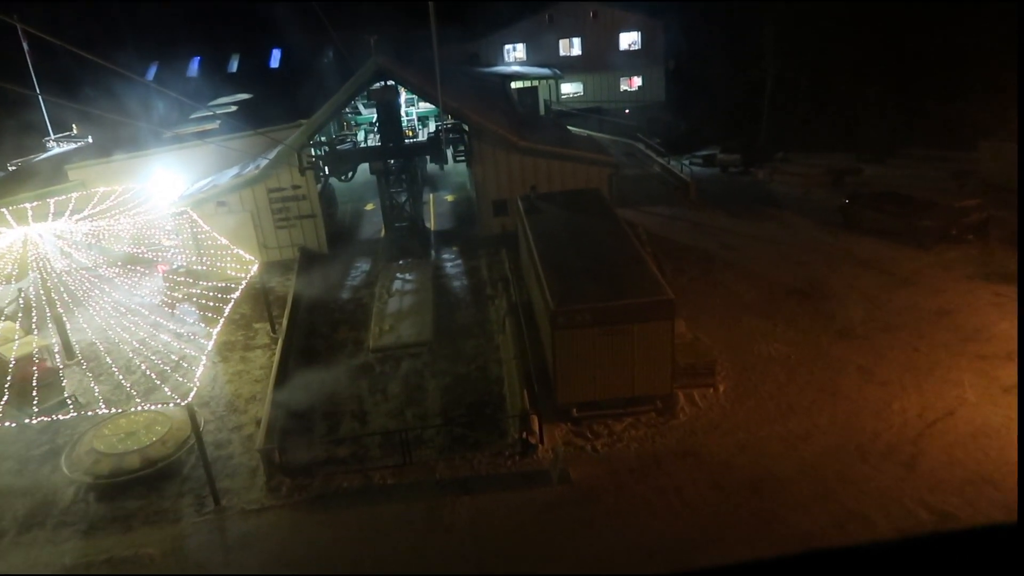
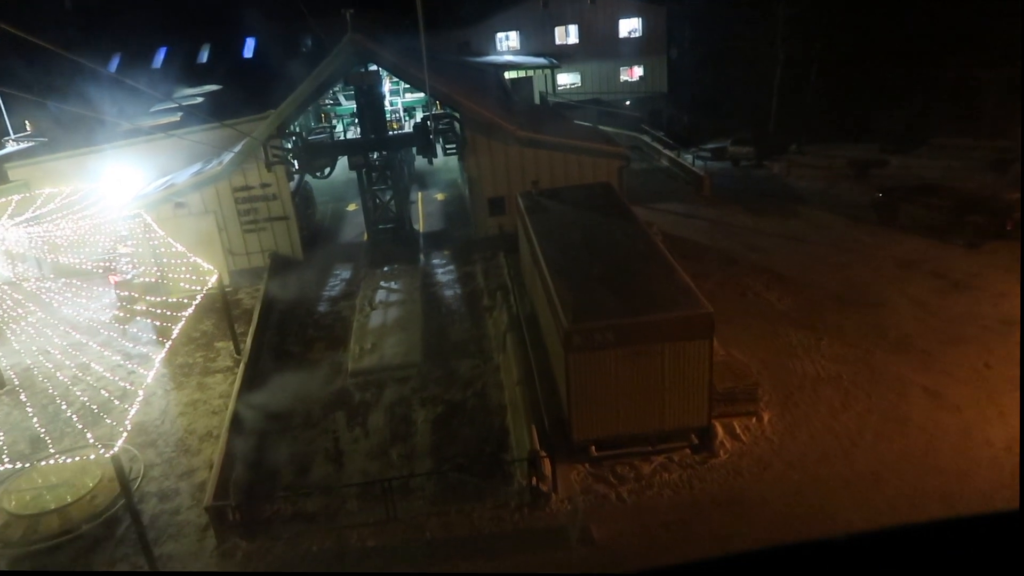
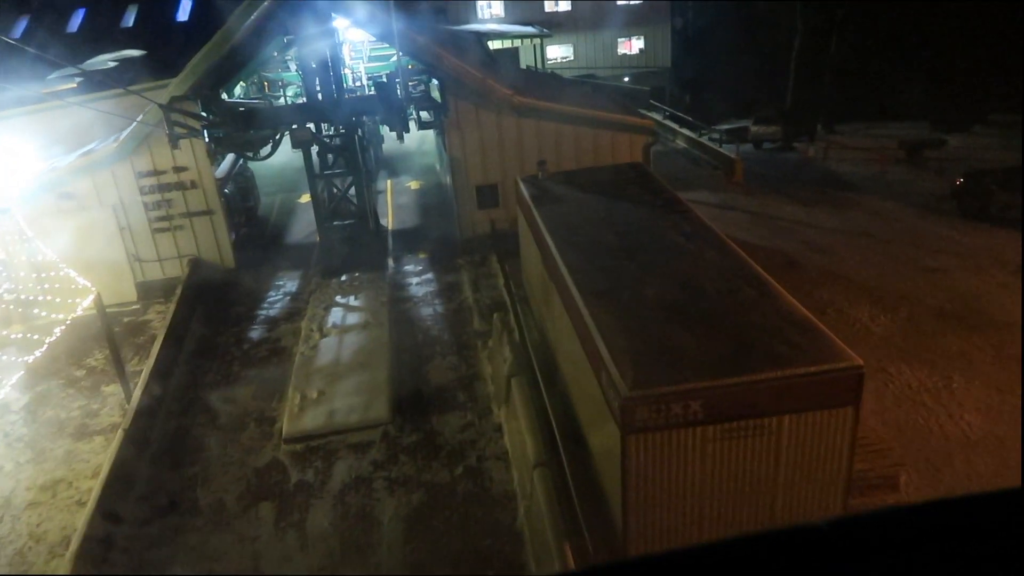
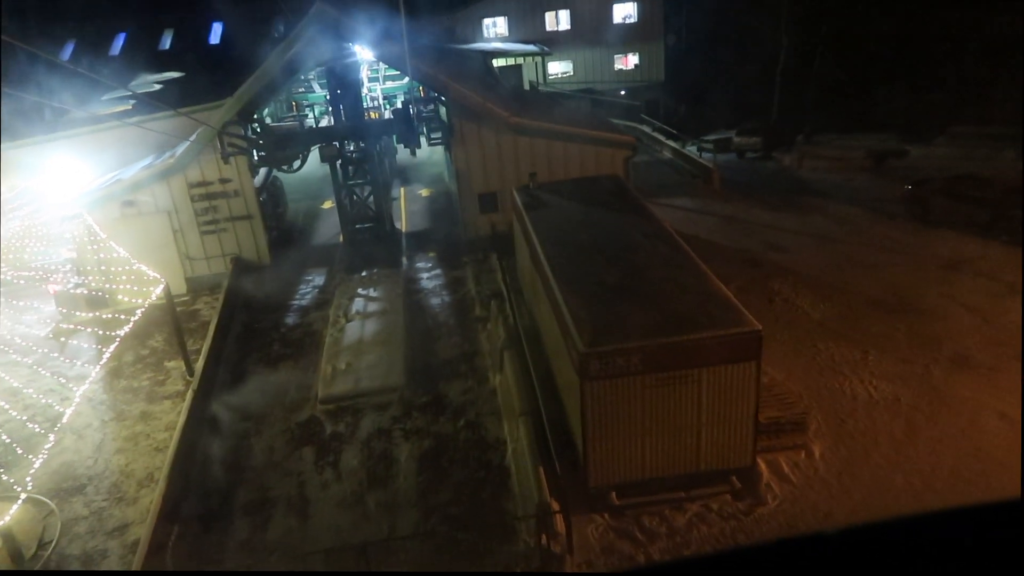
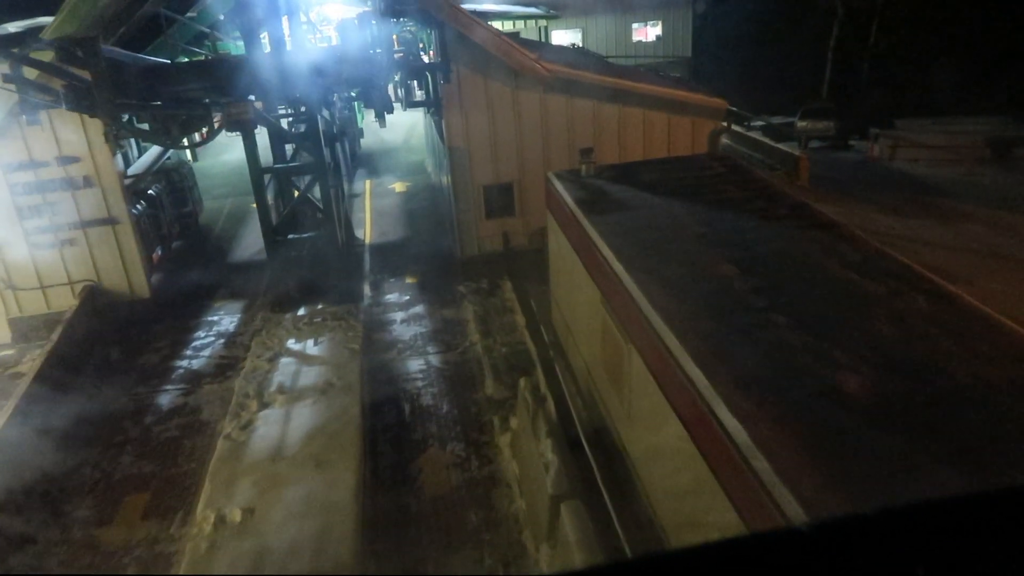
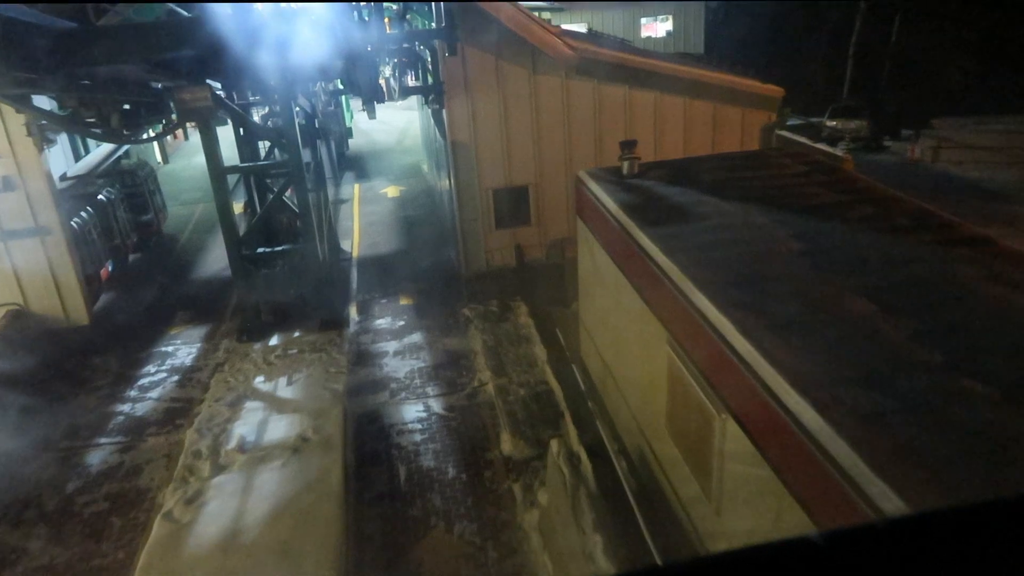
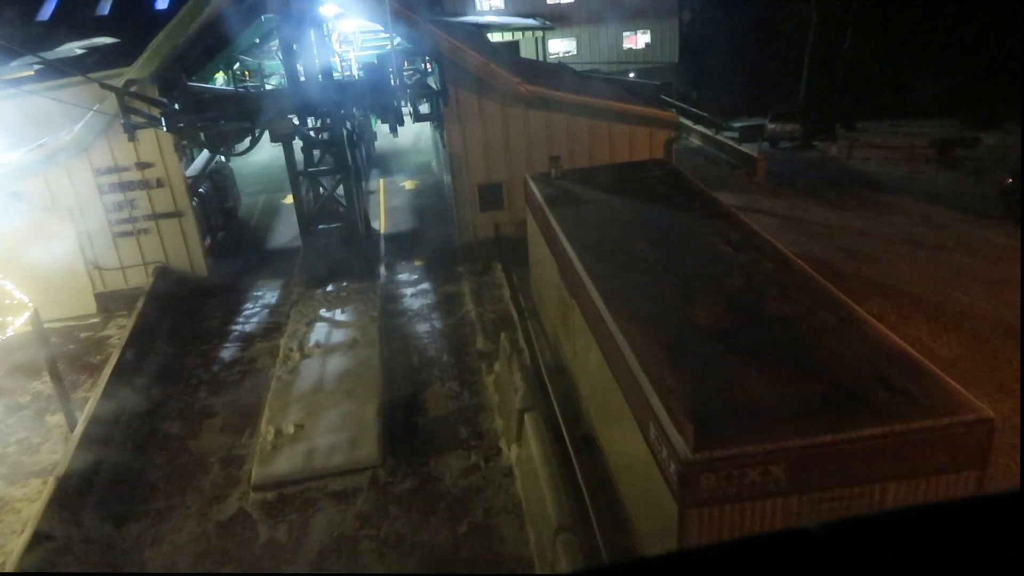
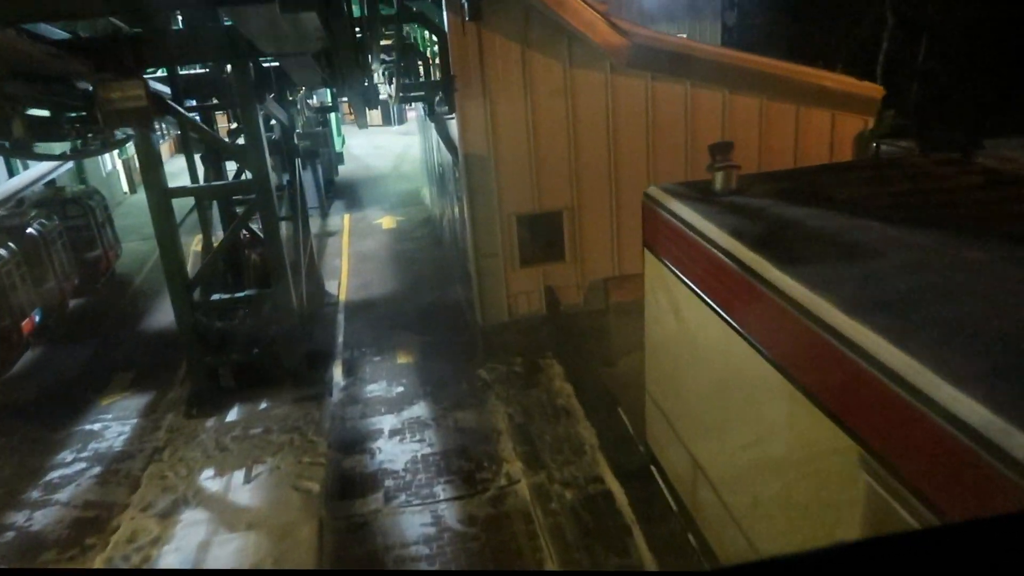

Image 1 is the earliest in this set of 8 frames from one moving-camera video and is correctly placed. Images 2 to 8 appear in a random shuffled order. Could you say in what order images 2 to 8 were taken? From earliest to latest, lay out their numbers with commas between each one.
2, 4, 3, 7, 5, 6, 8
